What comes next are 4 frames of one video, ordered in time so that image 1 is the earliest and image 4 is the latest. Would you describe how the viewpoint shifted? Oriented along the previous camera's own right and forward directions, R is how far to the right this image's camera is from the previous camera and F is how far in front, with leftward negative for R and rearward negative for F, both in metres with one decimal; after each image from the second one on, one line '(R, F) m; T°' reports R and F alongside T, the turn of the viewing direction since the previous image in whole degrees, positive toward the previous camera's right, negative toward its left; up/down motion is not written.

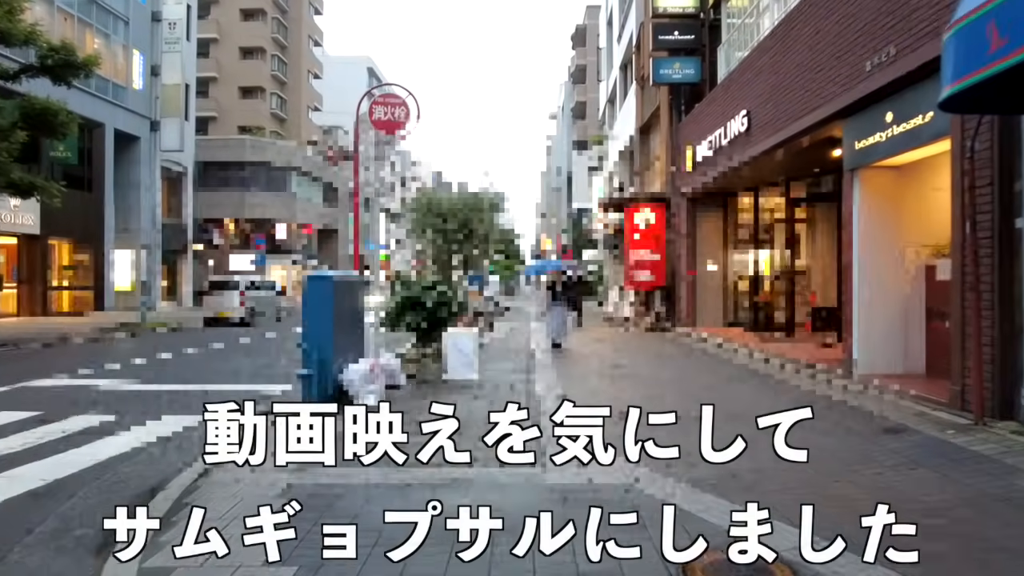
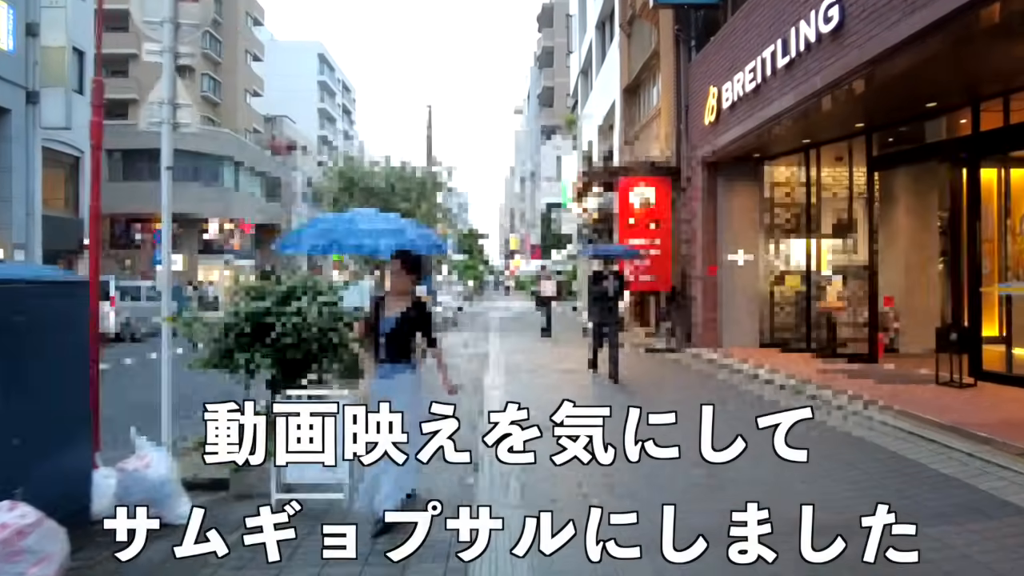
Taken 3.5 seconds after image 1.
(+0.3, +5.3) m; +2°
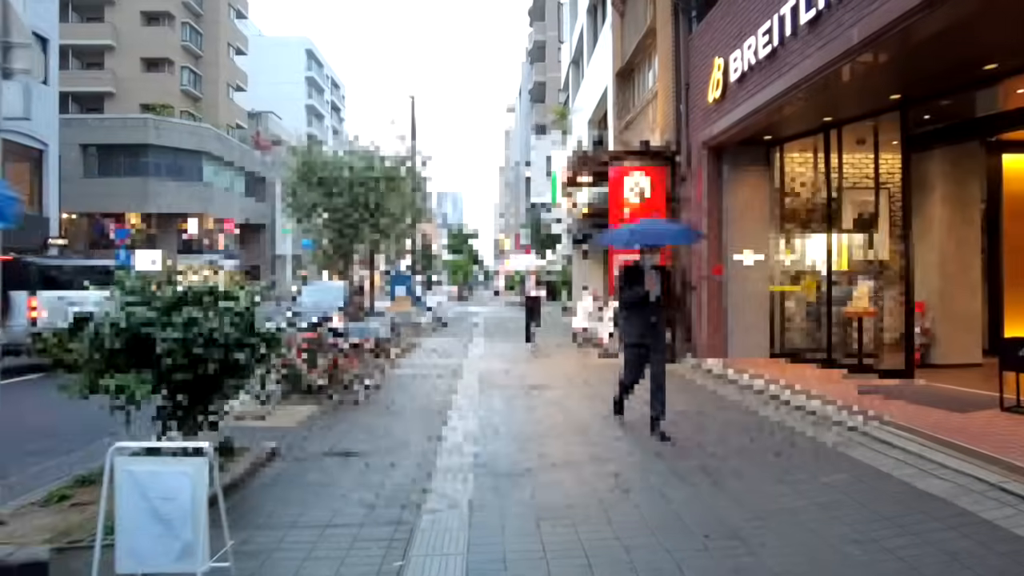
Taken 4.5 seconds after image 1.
(+0.2, +1.6) m; 0°
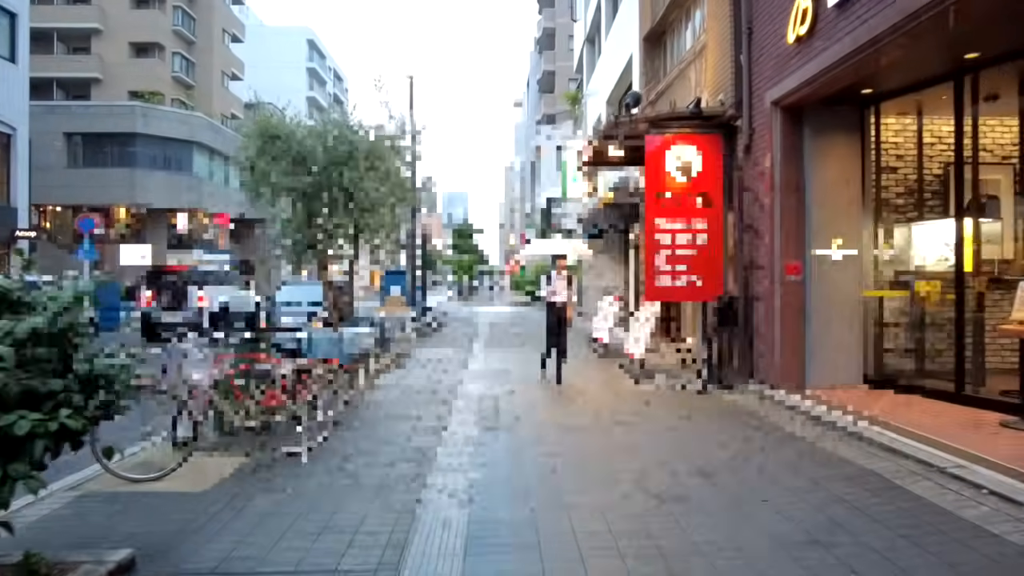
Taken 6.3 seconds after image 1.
(0.0, +2.6) m; 0°
